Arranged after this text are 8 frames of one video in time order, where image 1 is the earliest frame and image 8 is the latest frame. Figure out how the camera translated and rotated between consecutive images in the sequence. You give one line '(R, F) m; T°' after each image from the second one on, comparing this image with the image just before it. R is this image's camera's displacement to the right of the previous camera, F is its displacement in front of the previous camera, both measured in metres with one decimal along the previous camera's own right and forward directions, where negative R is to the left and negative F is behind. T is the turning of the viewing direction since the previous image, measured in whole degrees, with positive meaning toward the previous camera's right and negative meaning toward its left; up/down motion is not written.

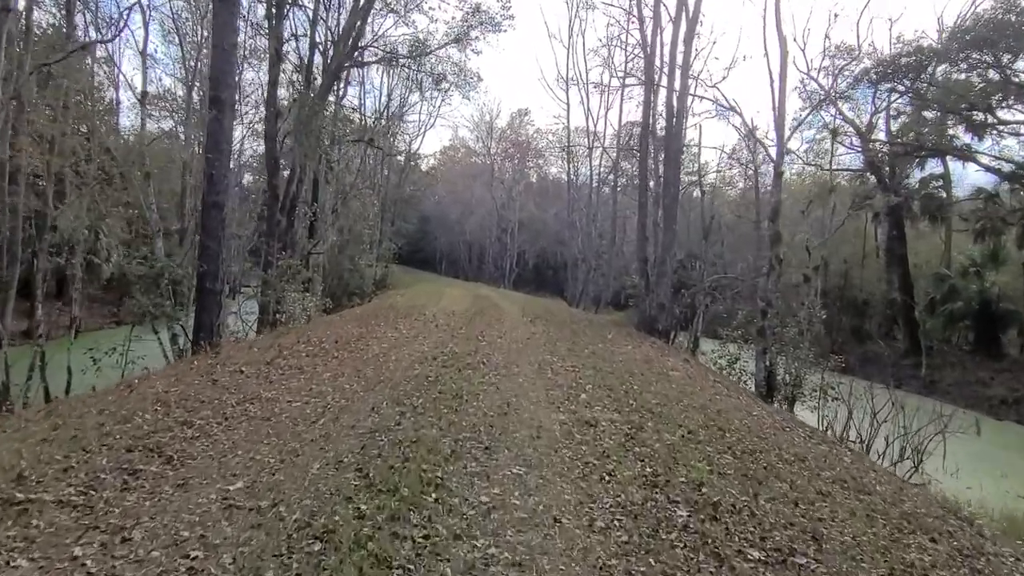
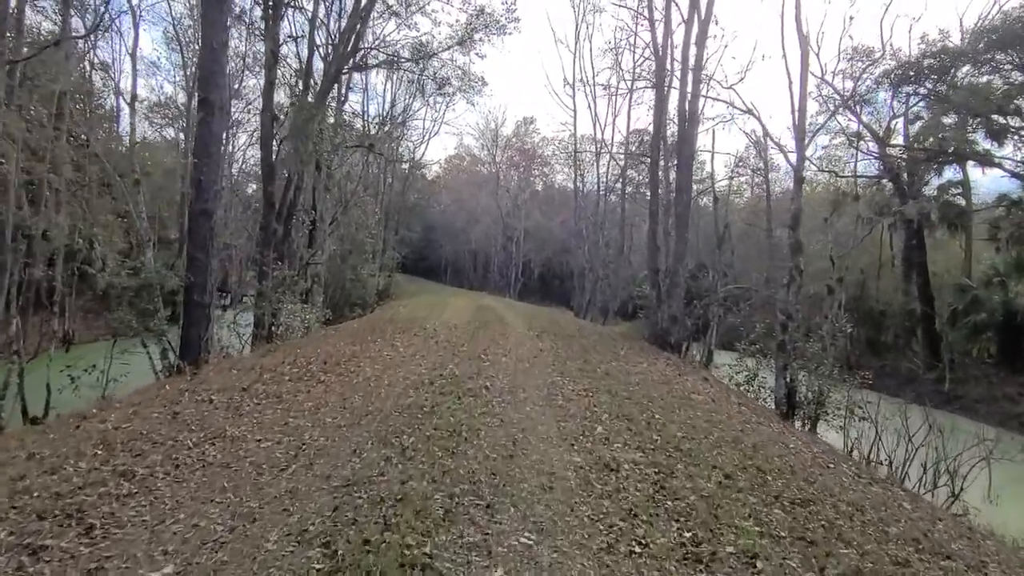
(0.0, +0.7) m; 0°
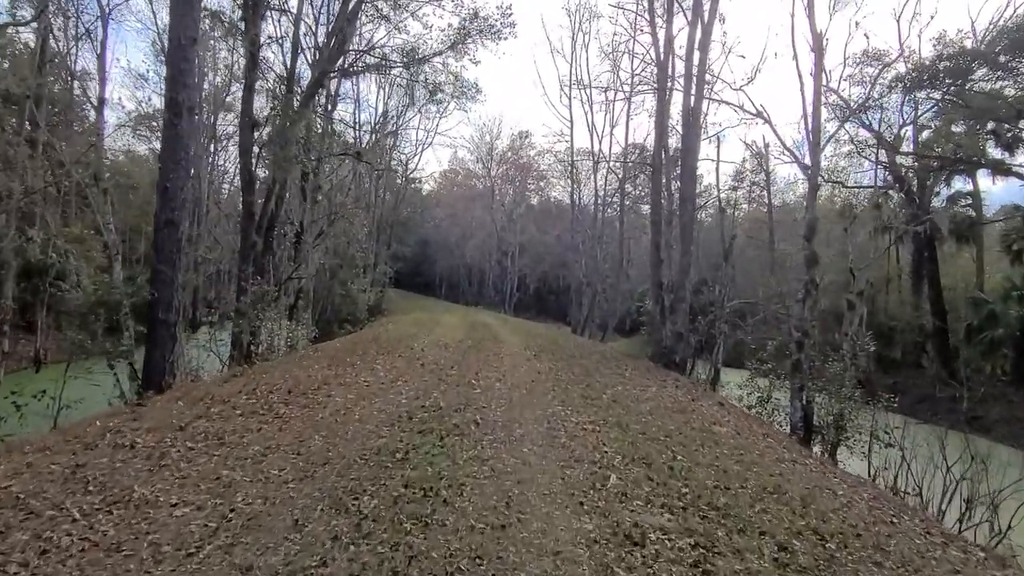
(0.0, +1.0) m; 0°
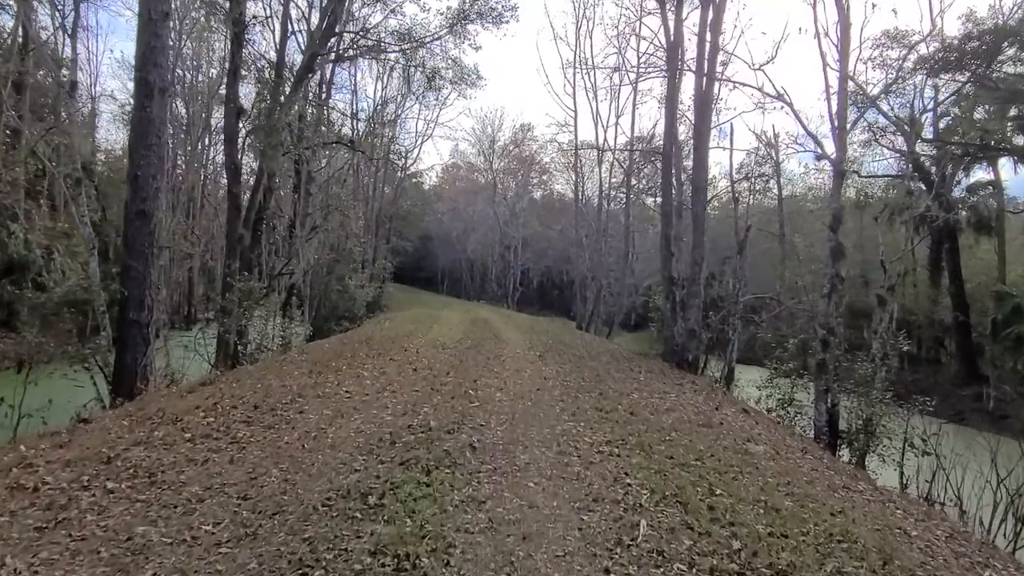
(0.0, +0.9) m; 0°
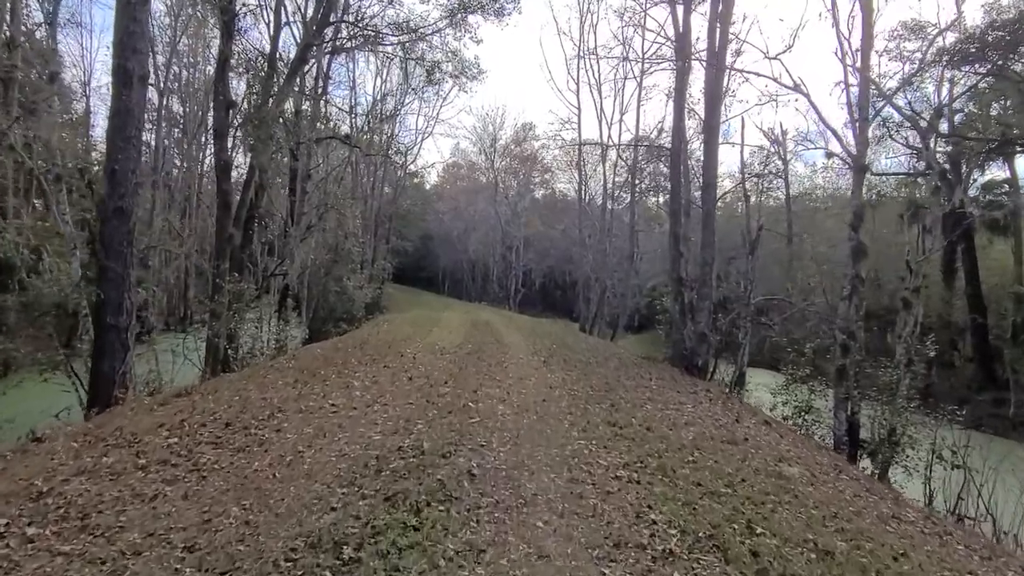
(0.0, +0.6) m; 0°
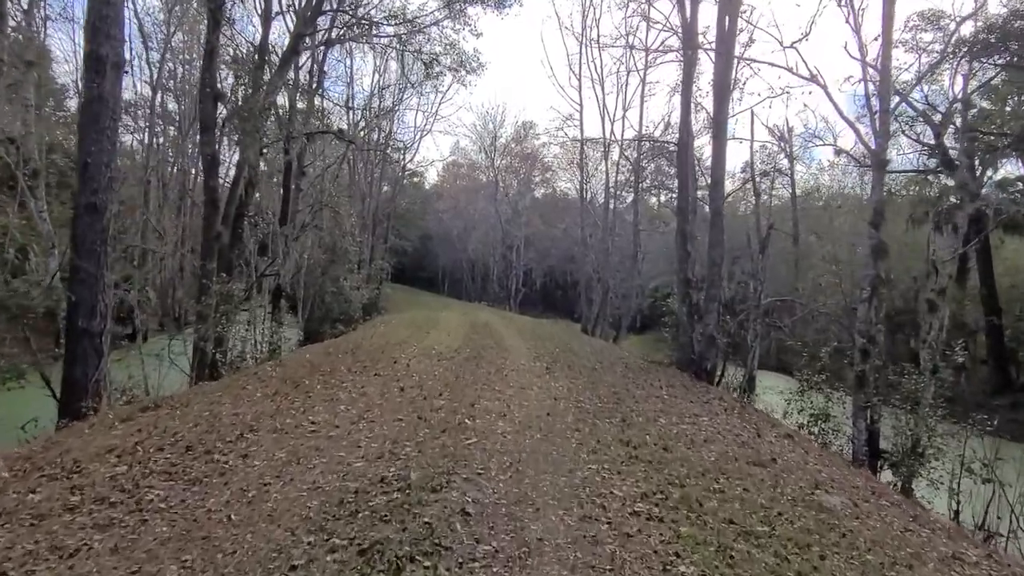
(0.0, +0.6) m; 0°
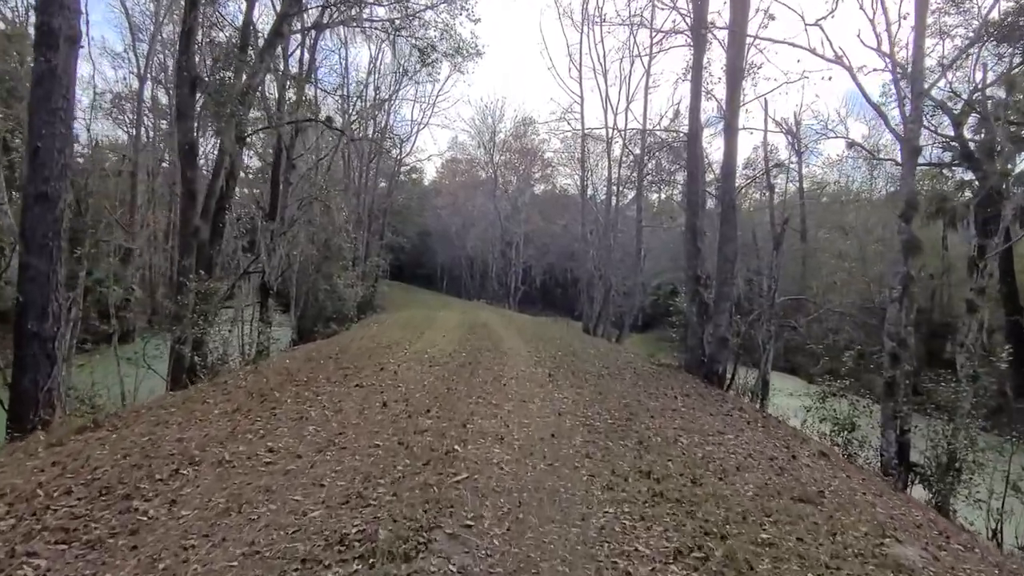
(0.0, +0.8) m; 0°
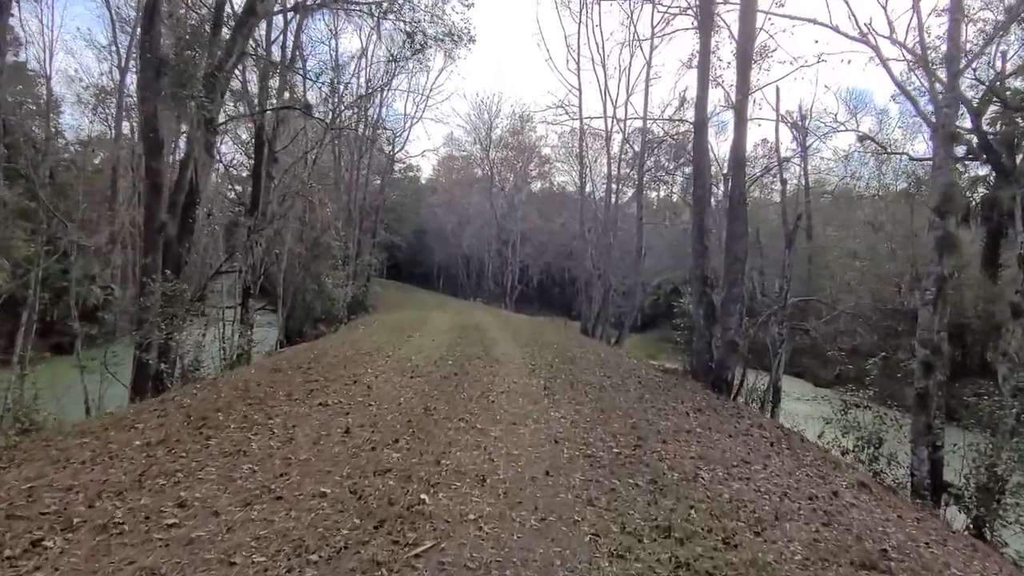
(+0.1, +0.9) m; 0°
